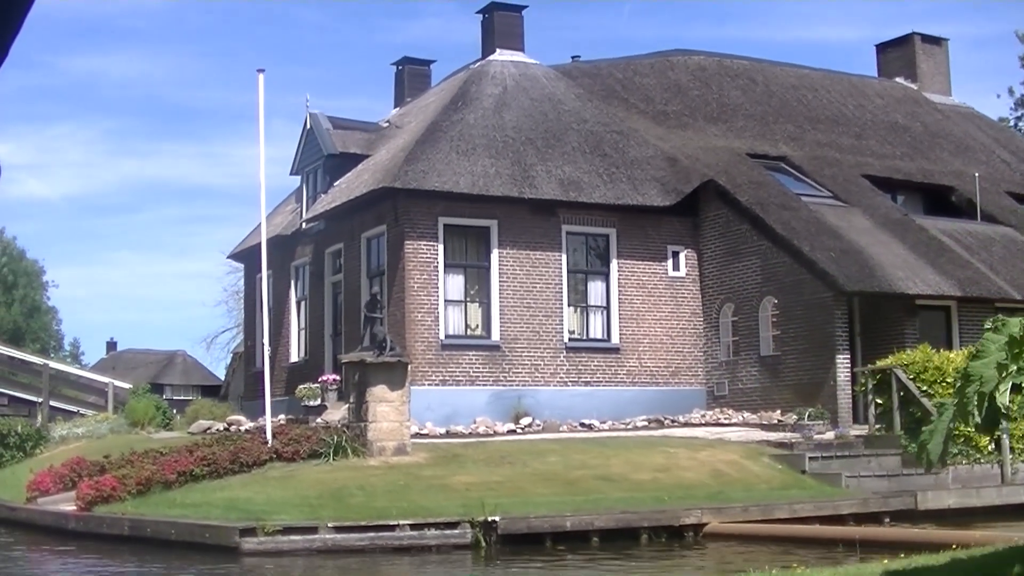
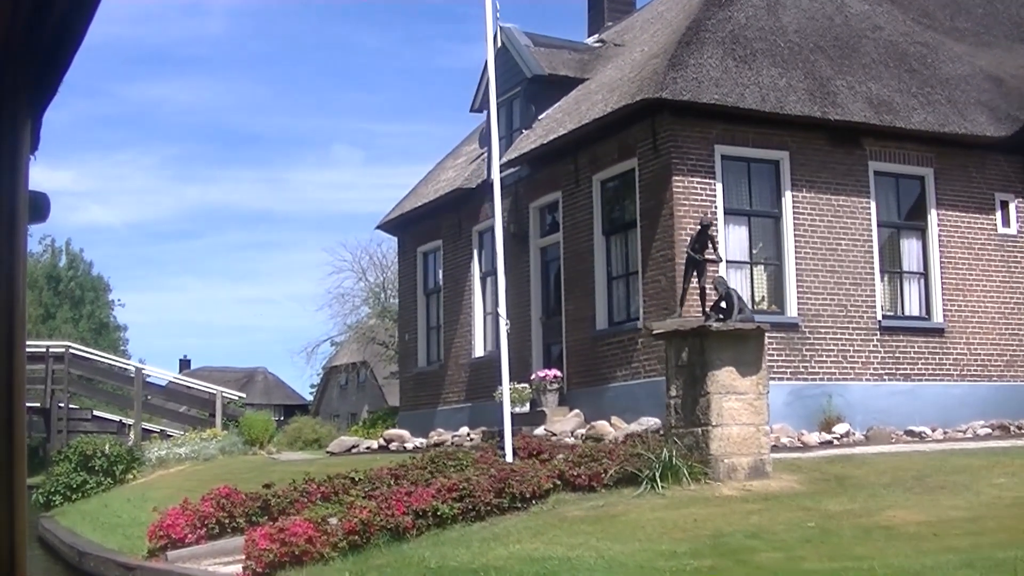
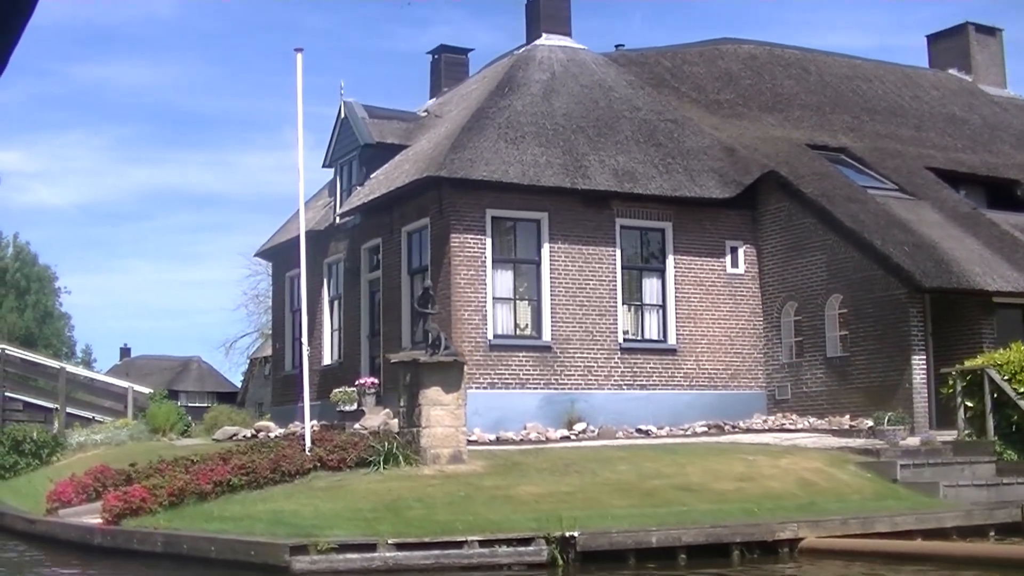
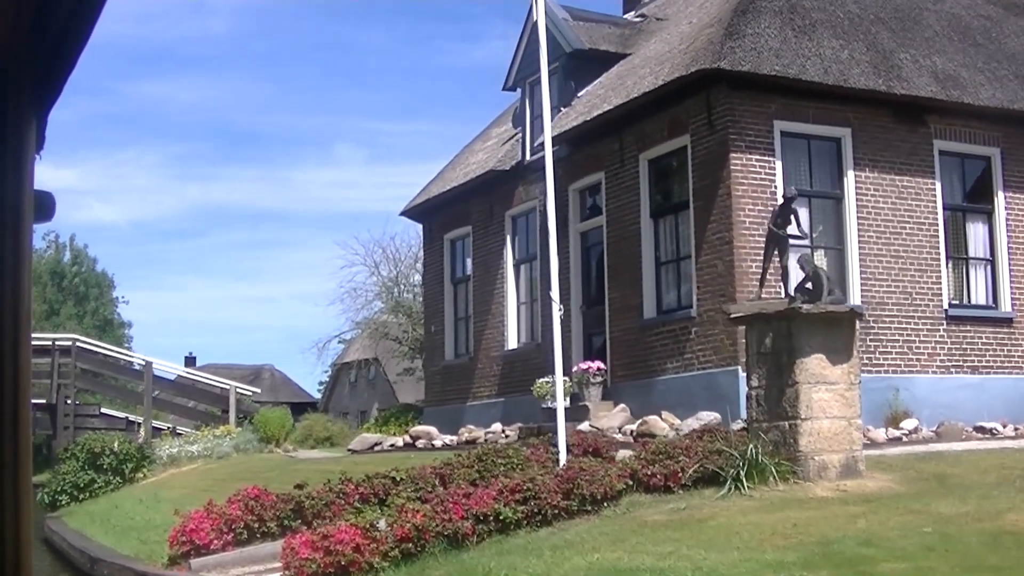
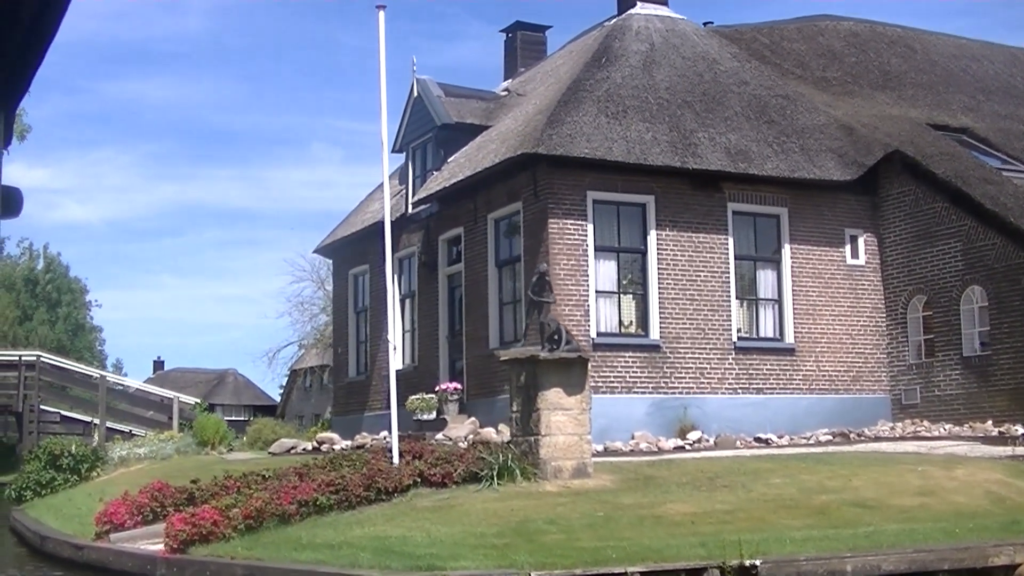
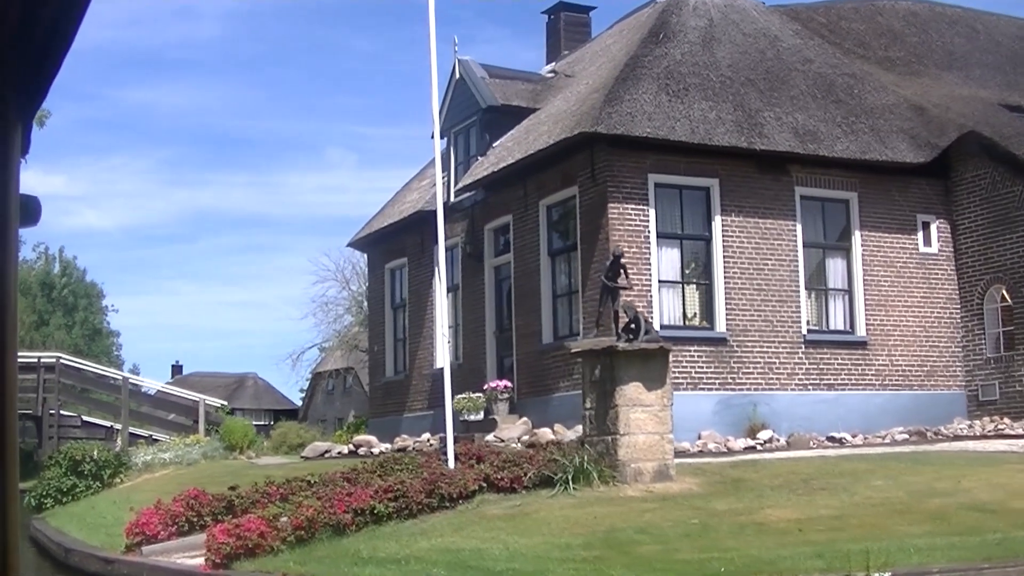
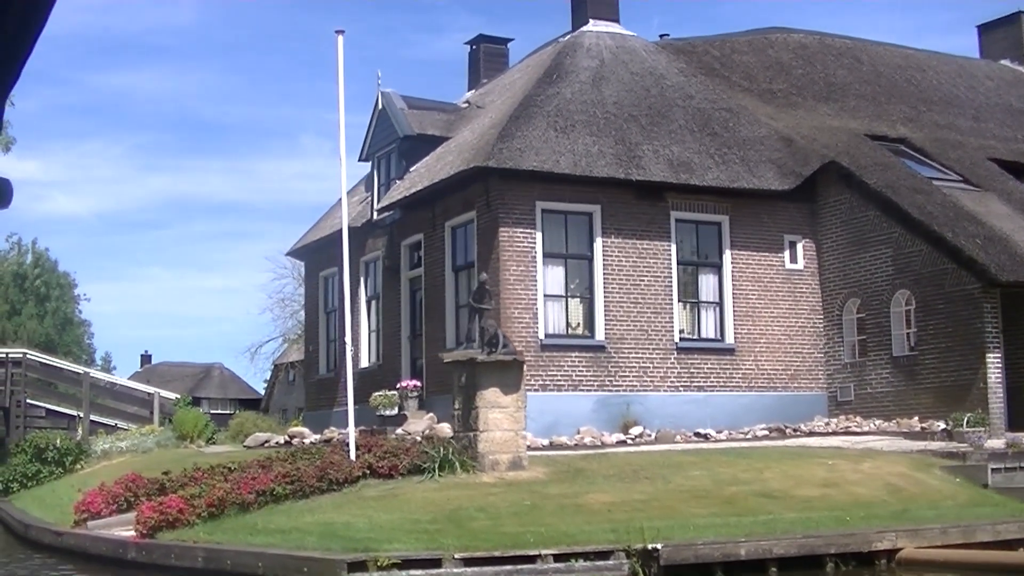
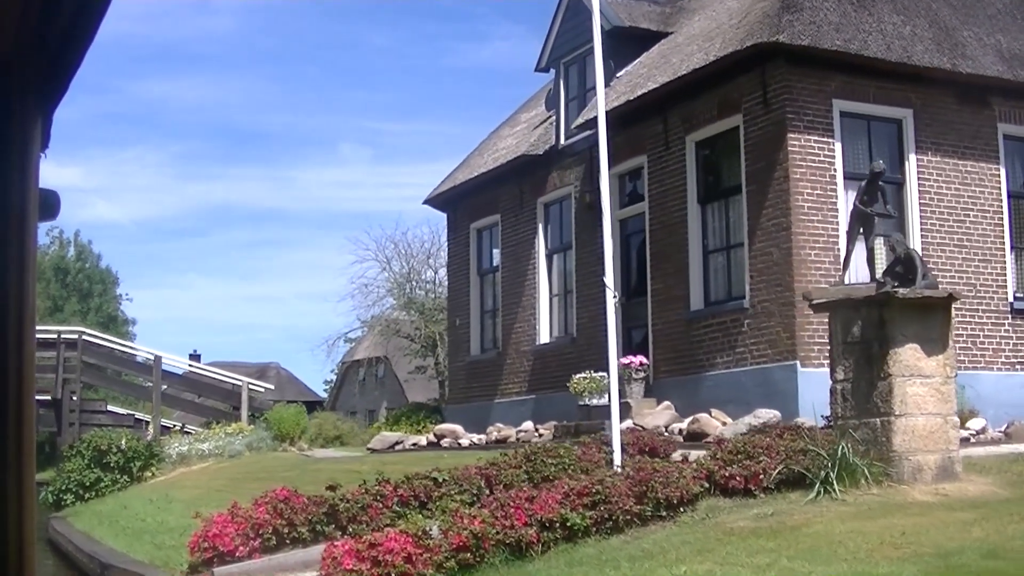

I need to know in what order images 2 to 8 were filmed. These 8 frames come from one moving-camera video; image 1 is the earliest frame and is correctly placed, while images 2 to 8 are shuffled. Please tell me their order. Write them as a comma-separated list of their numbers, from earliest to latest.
3, 7, 5, 6, 2, 4, 8
